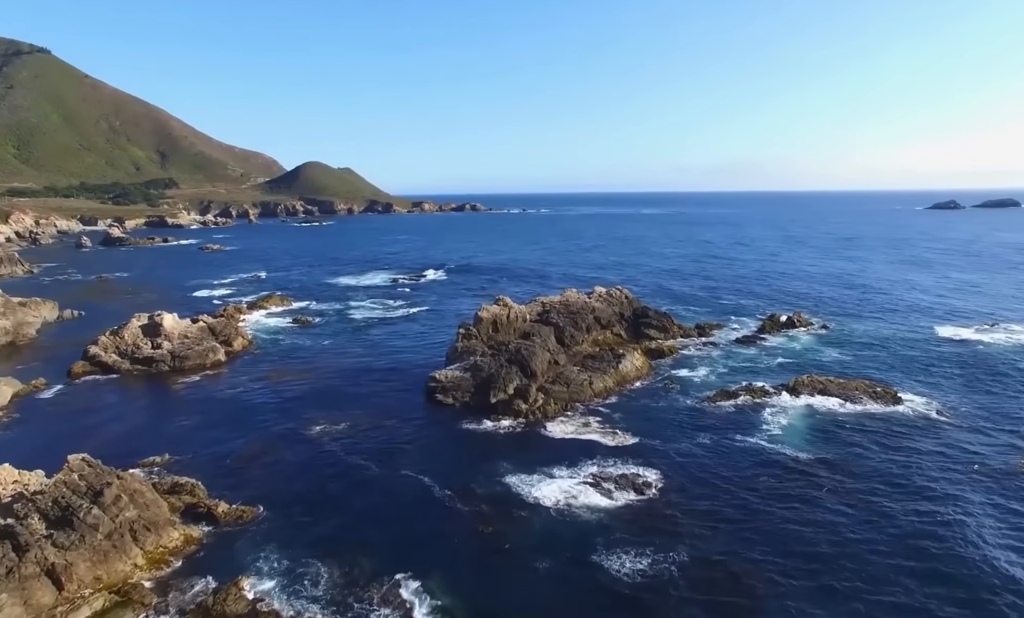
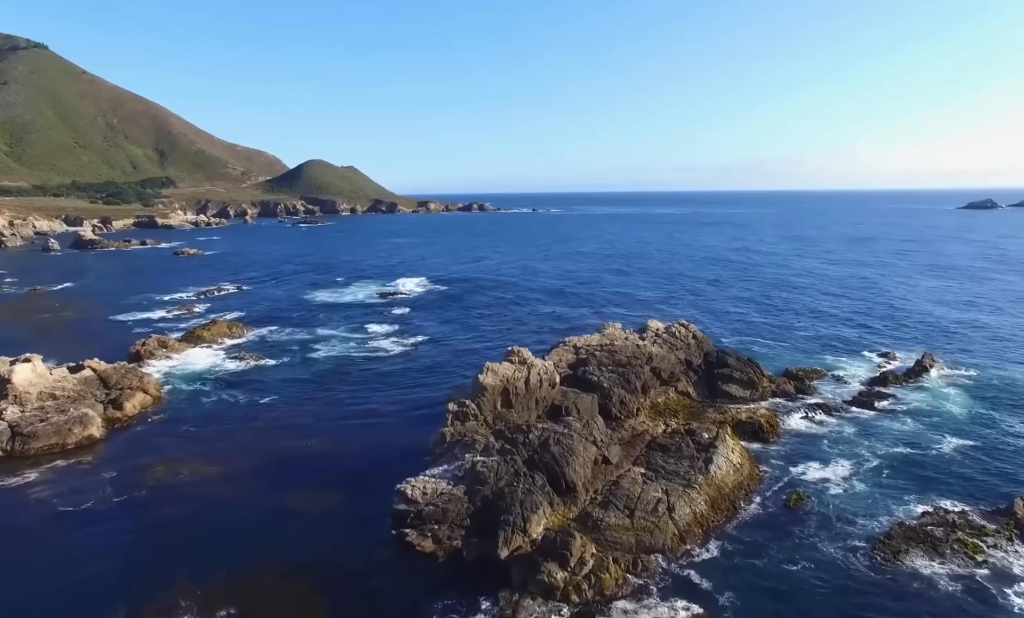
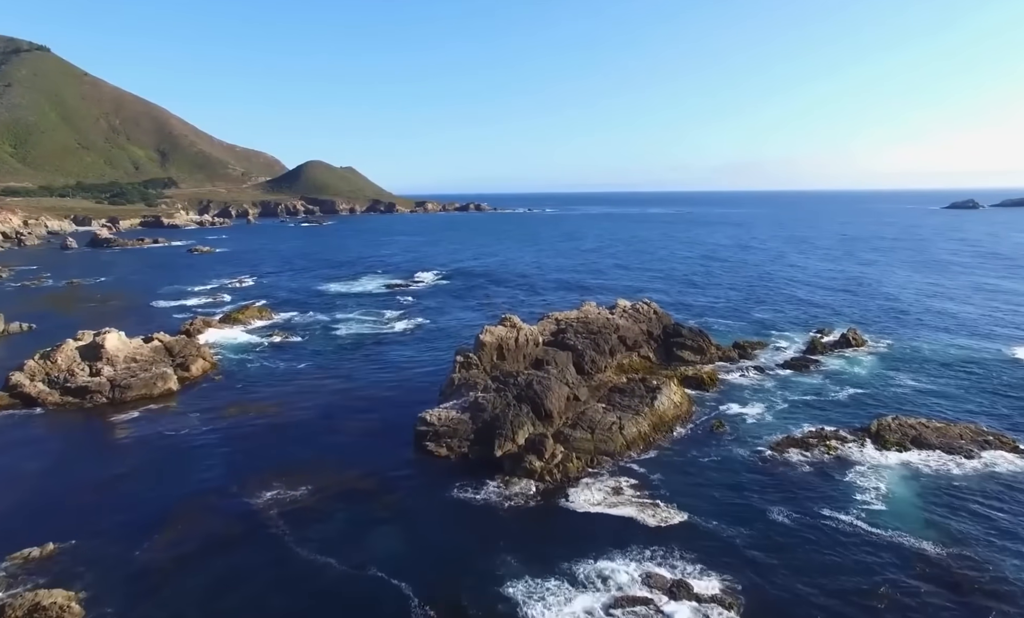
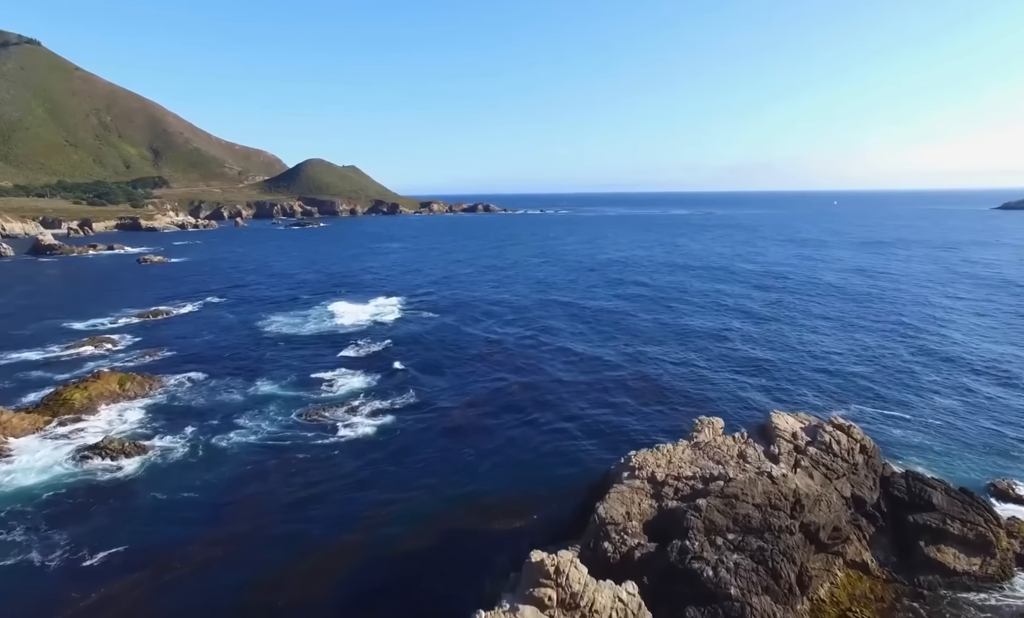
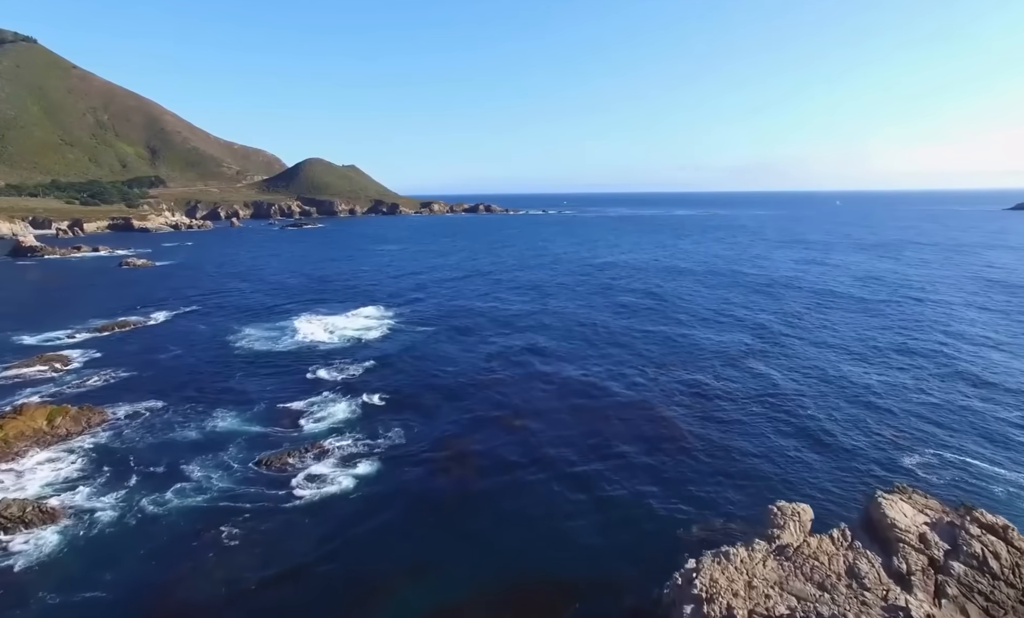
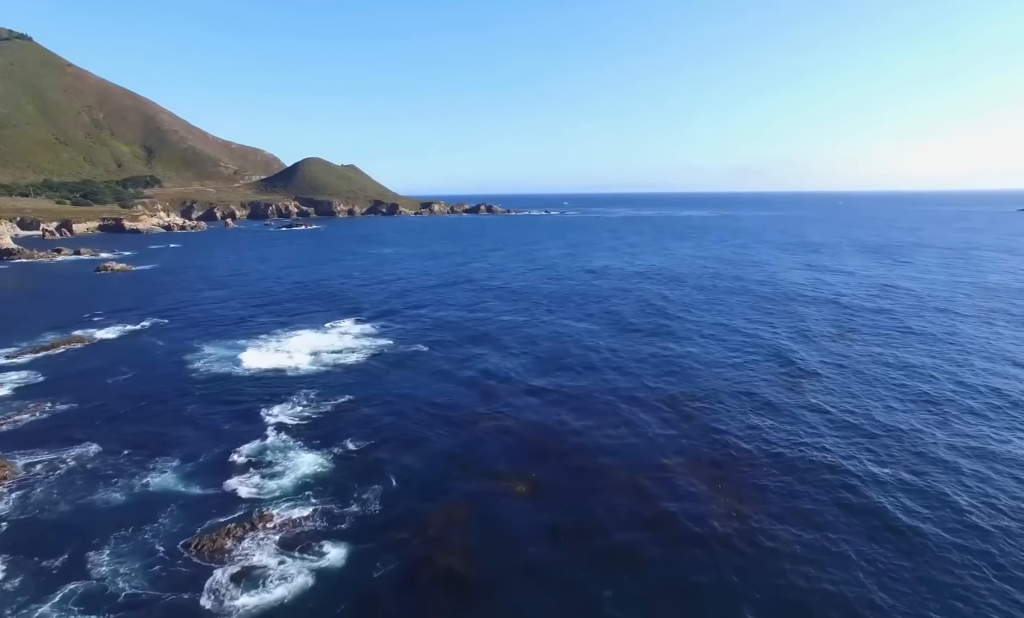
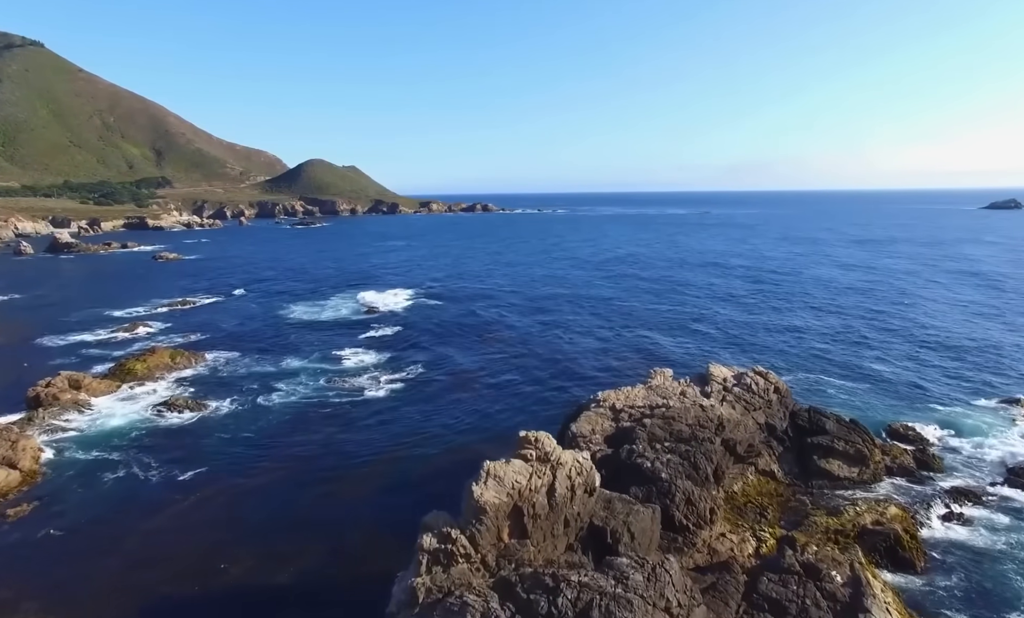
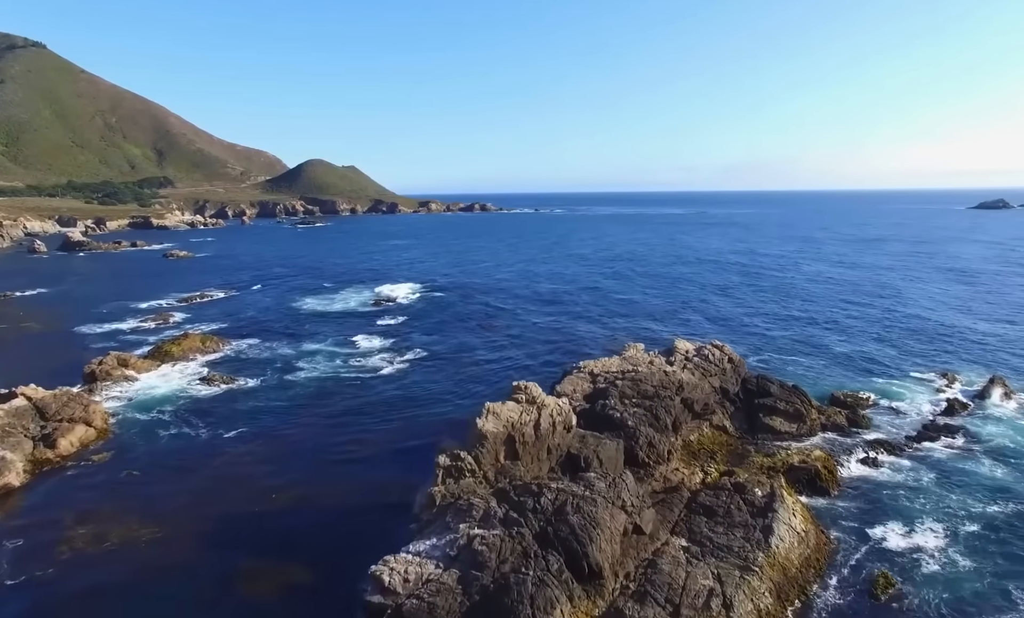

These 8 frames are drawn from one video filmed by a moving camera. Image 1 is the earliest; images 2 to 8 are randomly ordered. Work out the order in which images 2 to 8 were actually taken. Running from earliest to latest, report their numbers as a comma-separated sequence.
3, 2, 8, 7, 4, 5, 6
